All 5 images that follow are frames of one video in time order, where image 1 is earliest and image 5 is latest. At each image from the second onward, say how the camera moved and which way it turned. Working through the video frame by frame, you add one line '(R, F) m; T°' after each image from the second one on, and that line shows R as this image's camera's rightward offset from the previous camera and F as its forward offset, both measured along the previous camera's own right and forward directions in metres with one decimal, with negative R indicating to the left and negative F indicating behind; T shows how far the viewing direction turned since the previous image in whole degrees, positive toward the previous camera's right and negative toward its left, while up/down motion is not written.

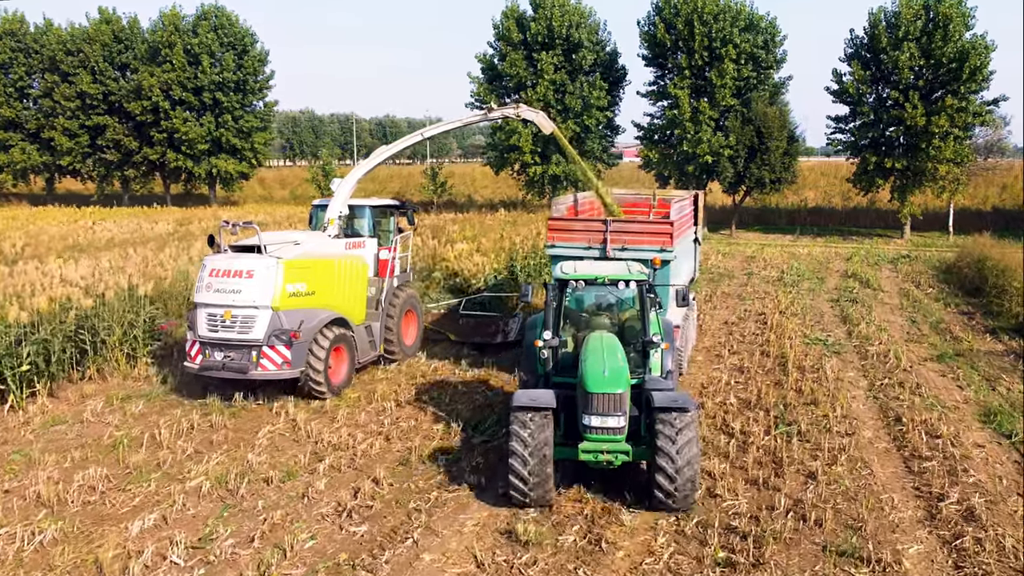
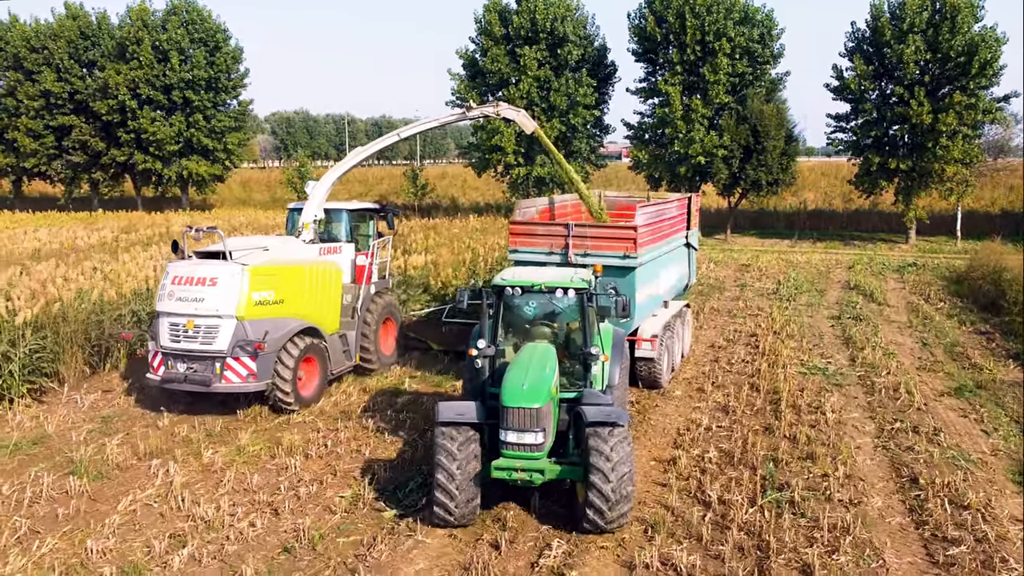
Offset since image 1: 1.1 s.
(+0.6, +1.4) m; 0°
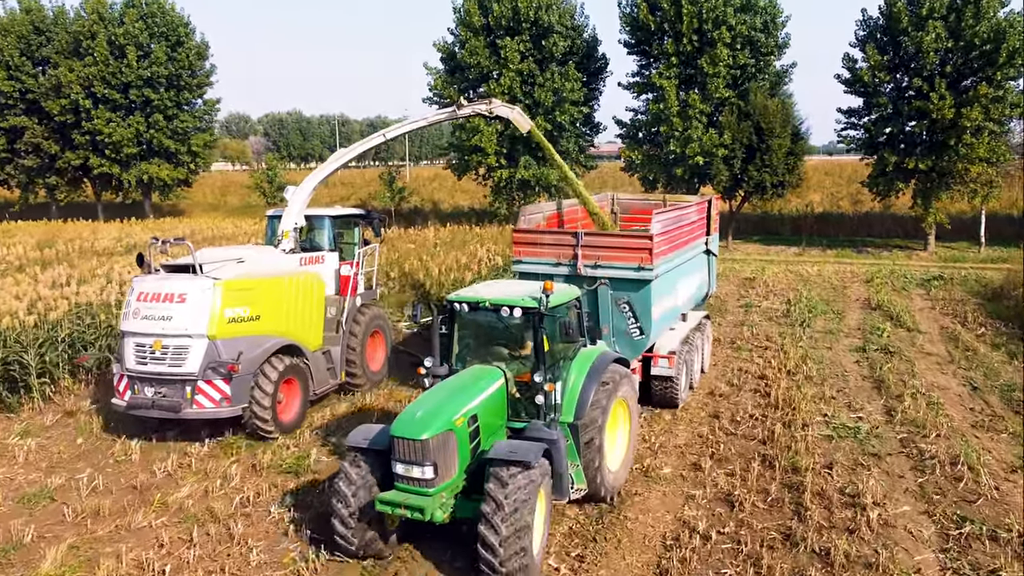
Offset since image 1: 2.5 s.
(+0.6, +2.0) m; 0°
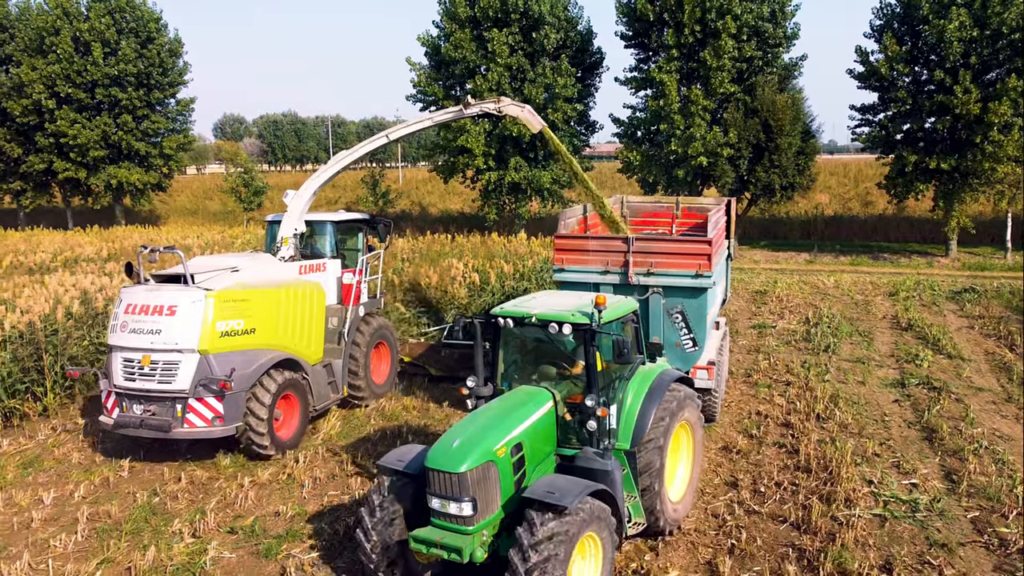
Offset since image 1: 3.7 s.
(+0.3, +1.6) m; 0°
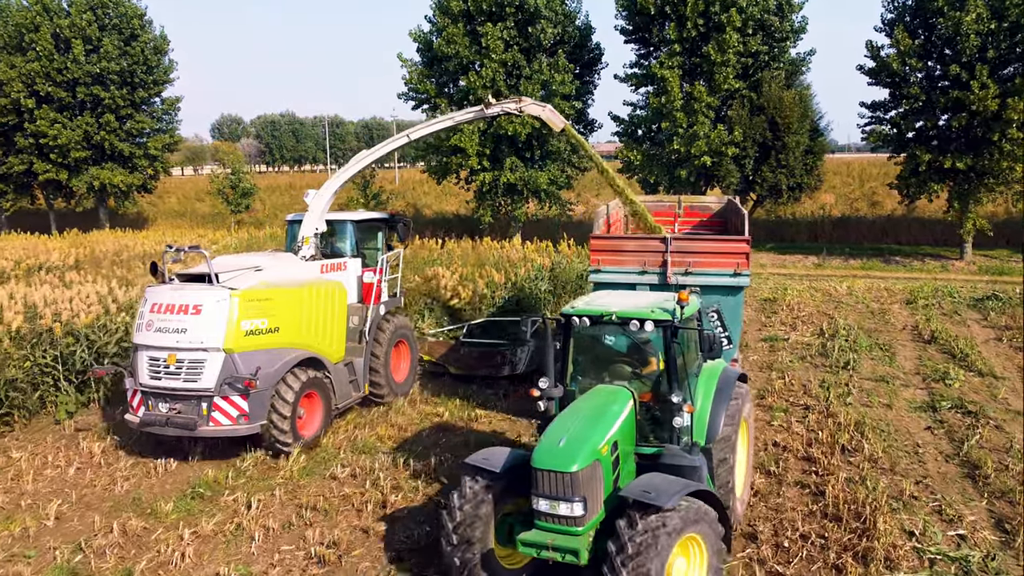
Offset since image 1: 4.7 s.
(+0.1, +0.9) m; 0°
